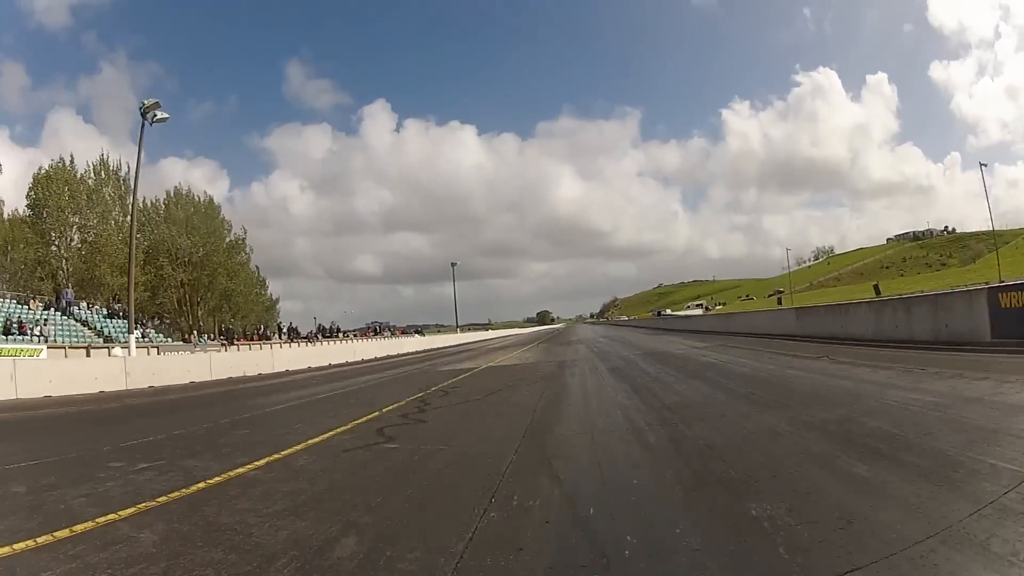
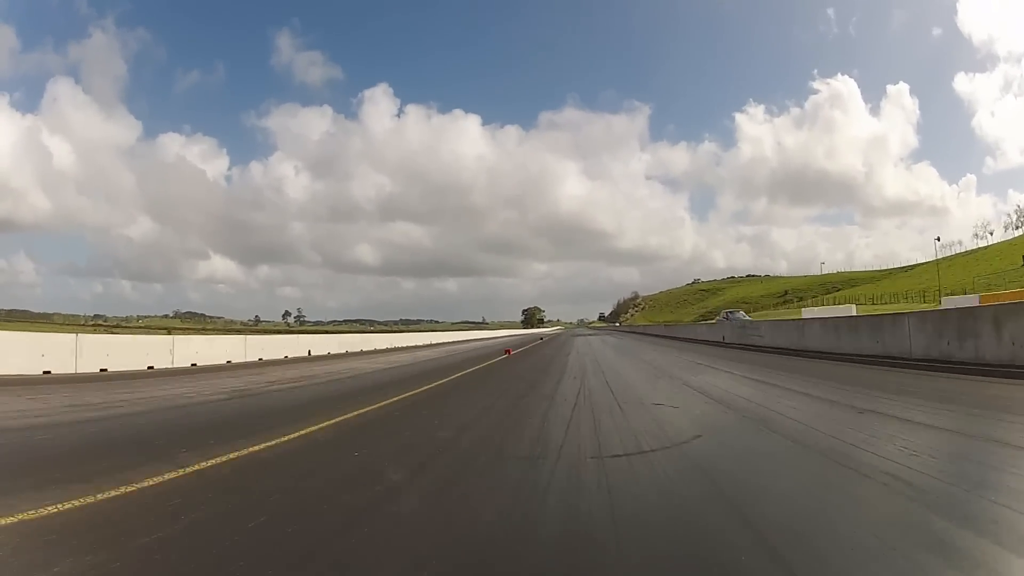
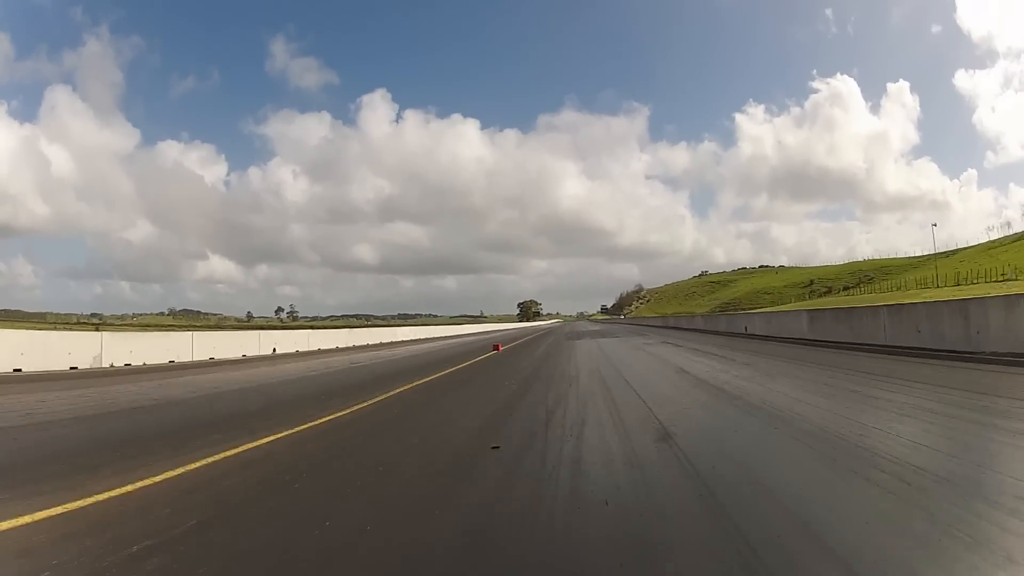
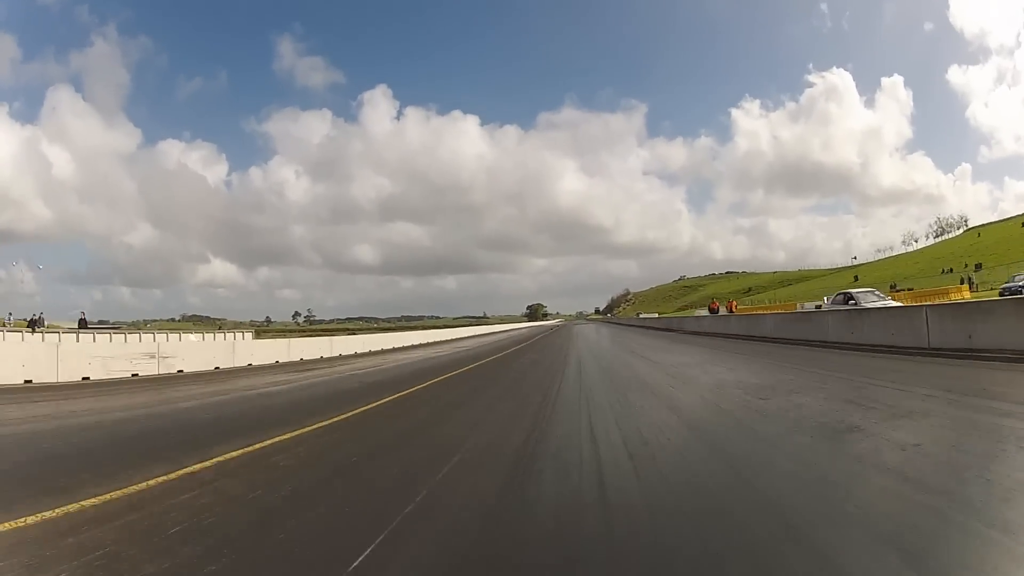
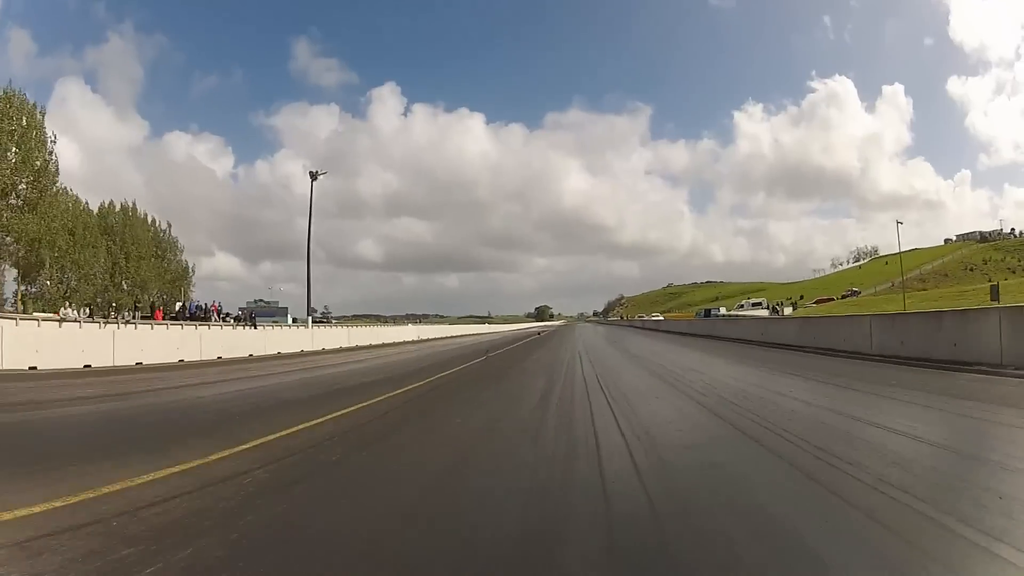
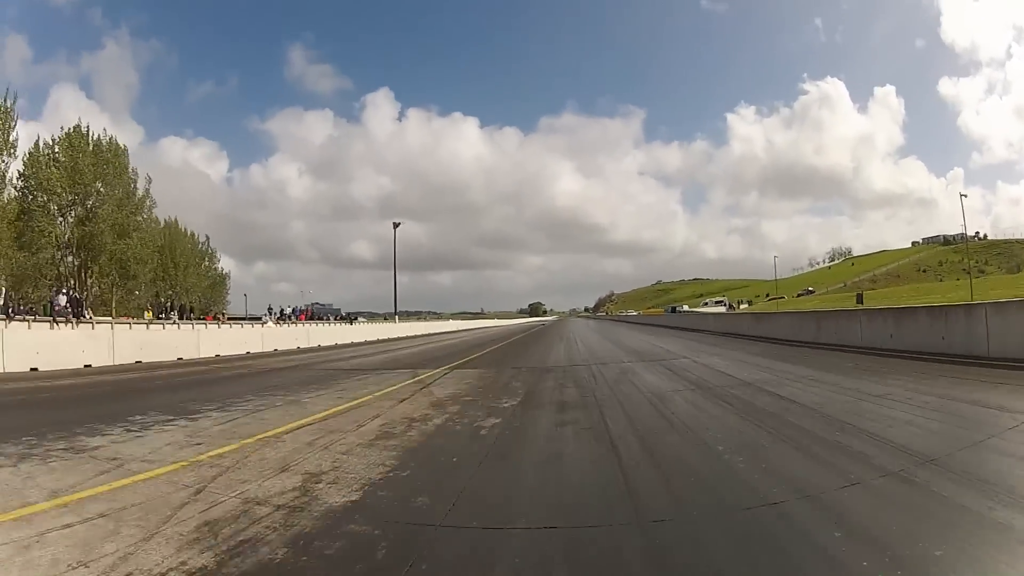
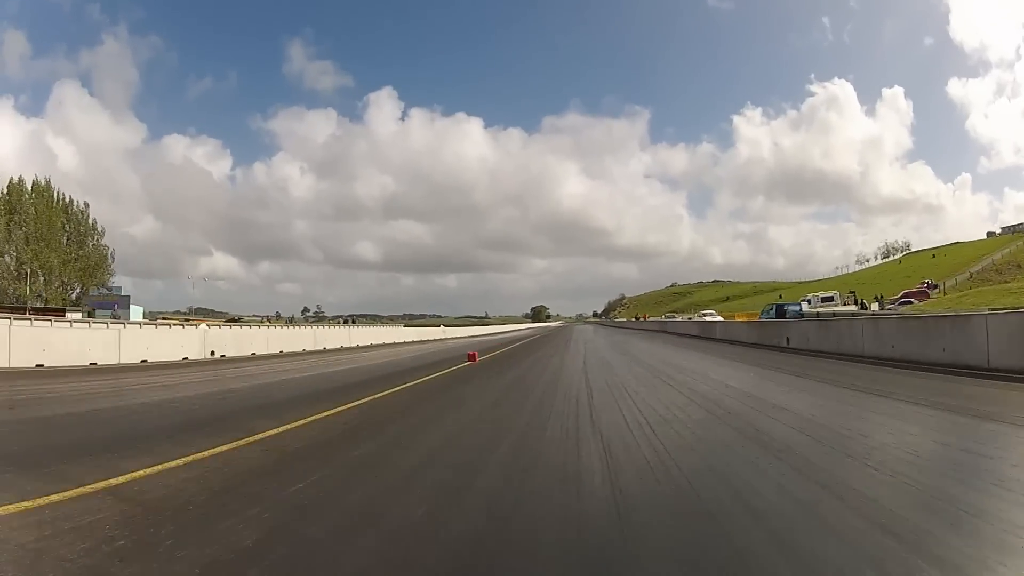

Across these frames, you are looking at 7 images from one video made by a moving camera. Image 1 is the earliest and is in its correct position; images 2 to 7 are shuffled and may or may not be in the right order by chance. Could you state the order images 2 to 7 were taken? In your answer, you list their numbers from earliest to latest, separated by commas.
6, 5, 7, 4, 2, 3
